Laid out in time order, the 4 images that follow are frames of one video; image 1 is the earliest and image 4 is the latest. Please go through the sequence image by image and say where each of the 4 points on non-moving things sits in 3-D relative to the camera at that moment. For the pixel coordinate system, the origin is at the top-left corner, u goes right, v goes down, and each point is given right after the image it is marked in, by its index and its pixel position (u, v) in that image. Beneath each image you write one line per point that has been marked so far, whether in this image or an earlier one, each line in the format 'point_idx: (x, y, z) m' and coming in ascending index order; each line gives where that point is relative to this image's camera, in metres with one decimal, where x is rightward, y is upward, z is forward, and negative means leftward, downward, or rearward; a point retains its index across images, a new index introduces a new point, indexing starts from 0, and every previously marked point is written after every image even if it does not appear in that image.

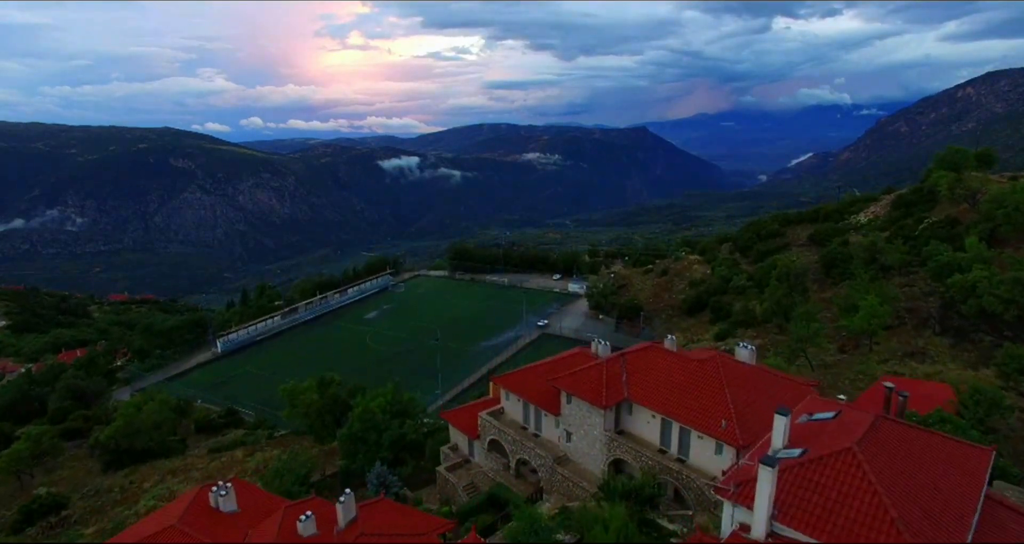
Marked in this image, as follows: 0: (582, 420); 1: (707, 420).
0: (+2.3, -4.9, +19.1) m
1: (+5.7, -4.3, +16.8) m
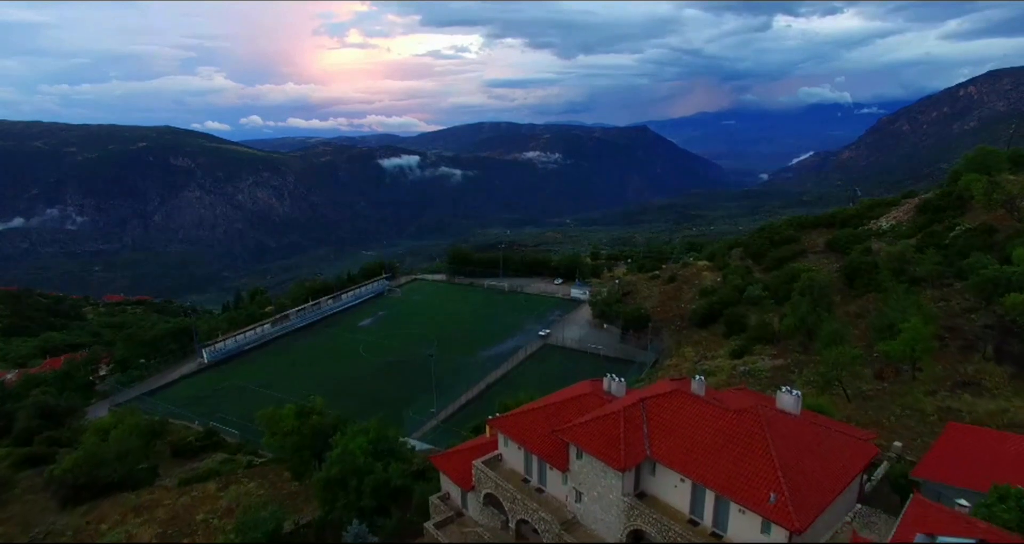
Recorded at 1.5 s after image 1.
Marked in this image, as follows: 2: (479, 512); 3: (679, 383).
0: (+2.3, -5.7, +16.2) m
1: (+5.7, -5.1, +13.8) m
2: (-1.1, -7.9, +19.4) m
3: (+5.5, -3.7, +19.4) m
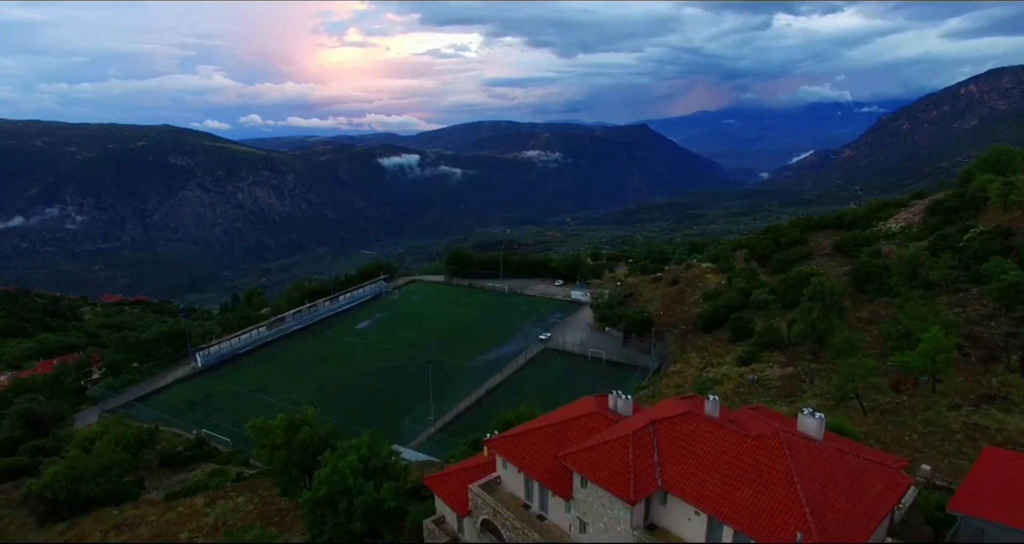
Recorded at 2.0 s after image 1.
0: (+2.2, -6.0, +15.0) m
1: (+5.7, -5.4, +12.6) m
2: (-1.1, -8.2, +18.2) m
3: (+5.5, -4.0, +18.2) m
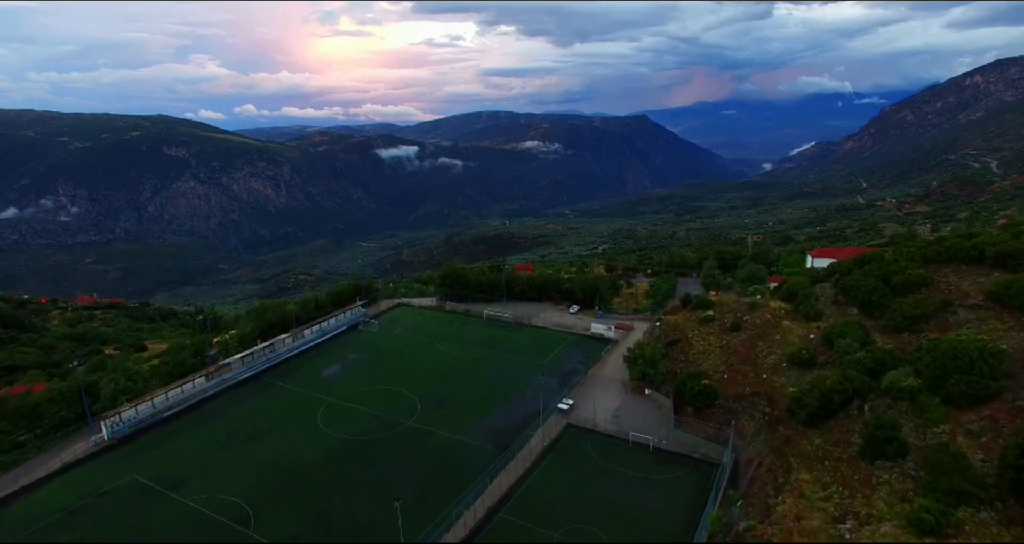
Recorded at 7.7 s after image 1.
0: (+3.0, -10.0, -0.1) m
1: (+6.5, -9.5, -2.4) m
2: (-0.4, -12.2, +3.2) m
3: (+6.3, -8.0, +3.1) m
